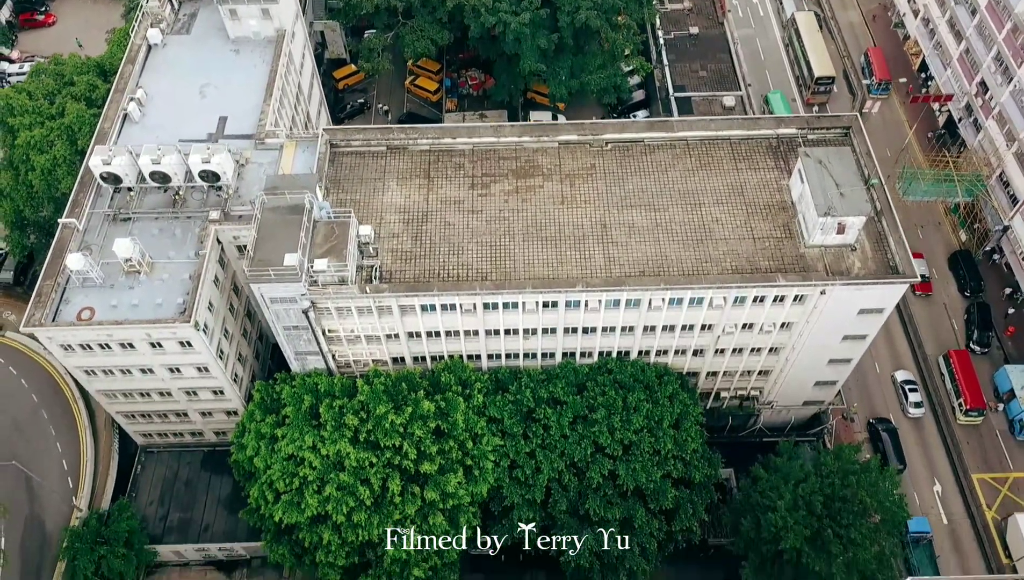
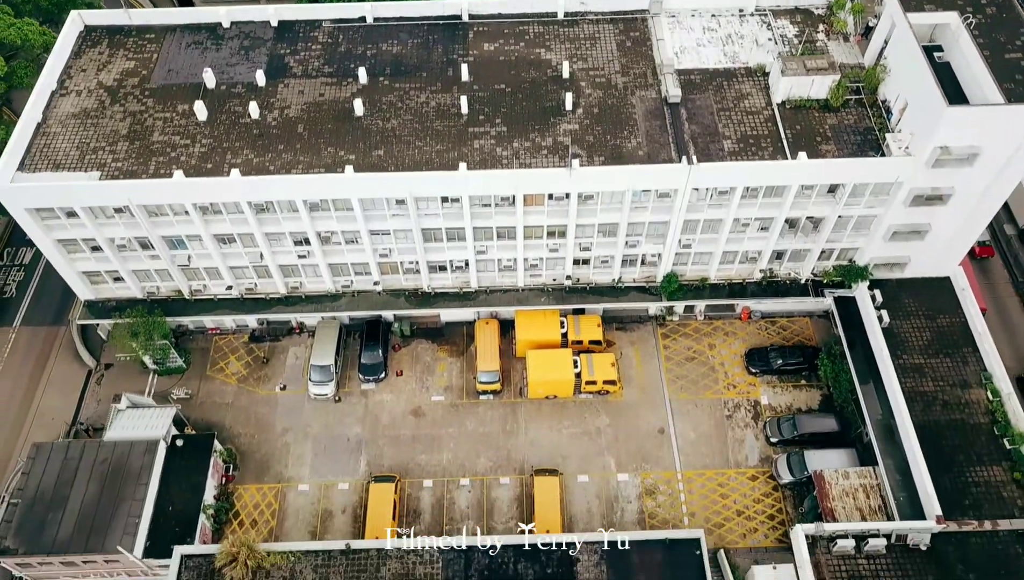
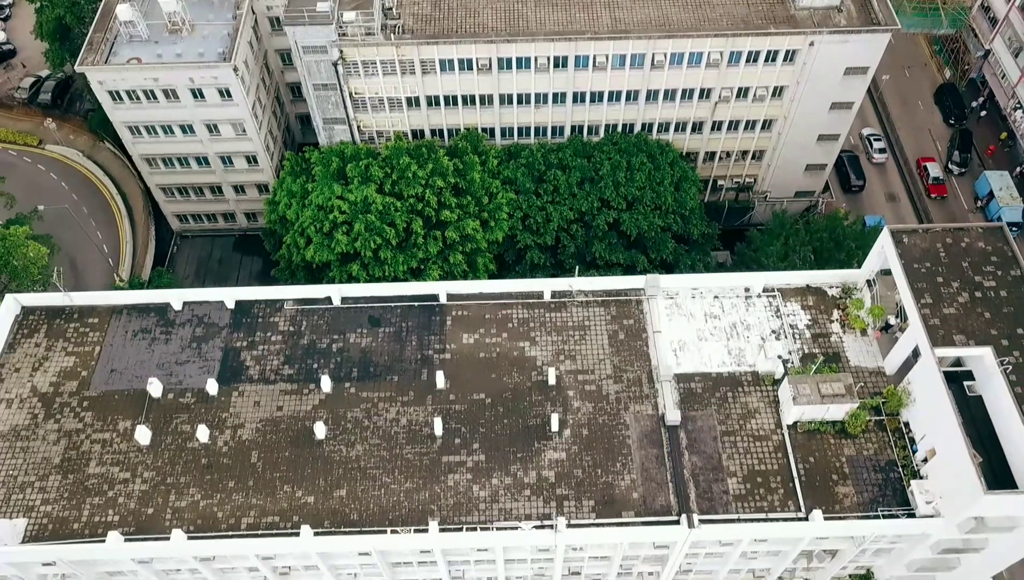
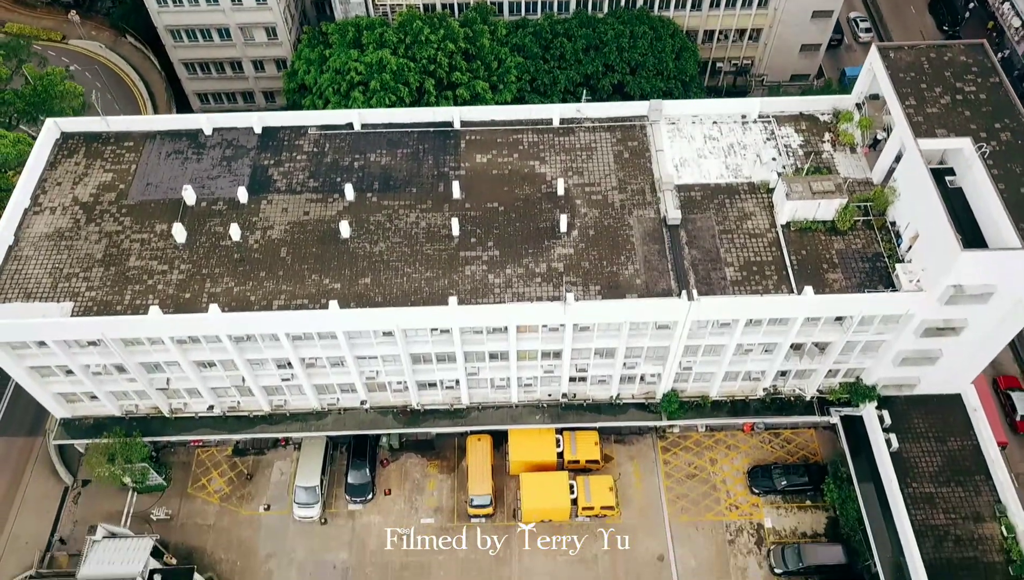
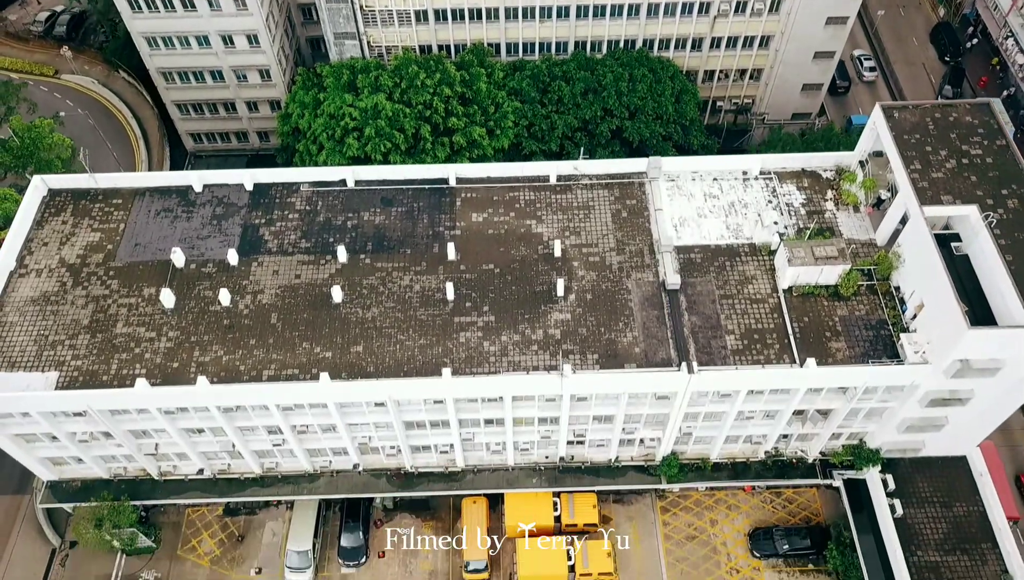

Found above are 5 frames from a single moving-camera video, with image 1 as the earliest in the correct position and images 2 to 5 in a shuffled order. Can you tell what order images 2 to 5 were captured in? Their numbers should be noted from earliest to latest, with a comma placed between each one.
3, 5, 4, 2
